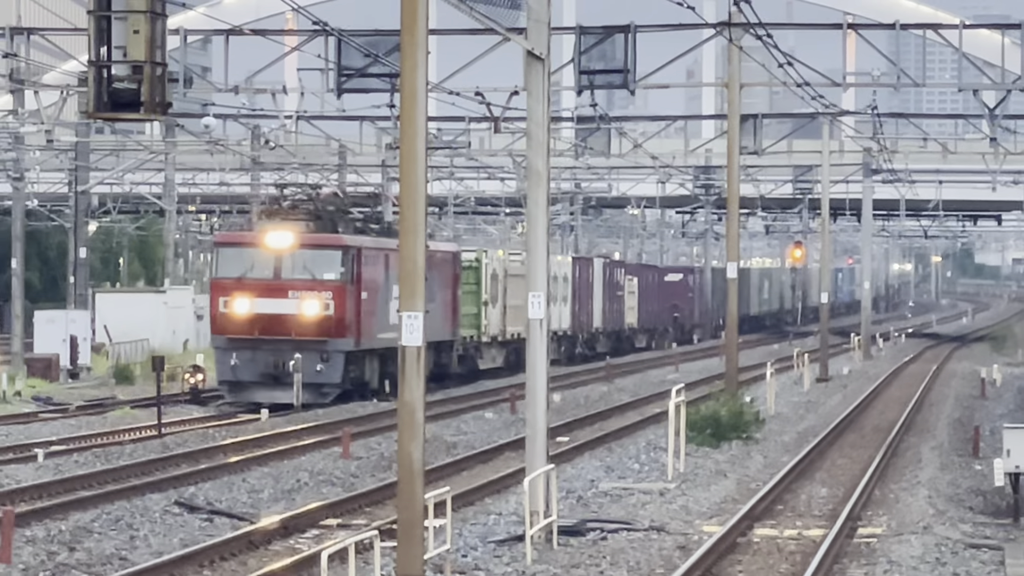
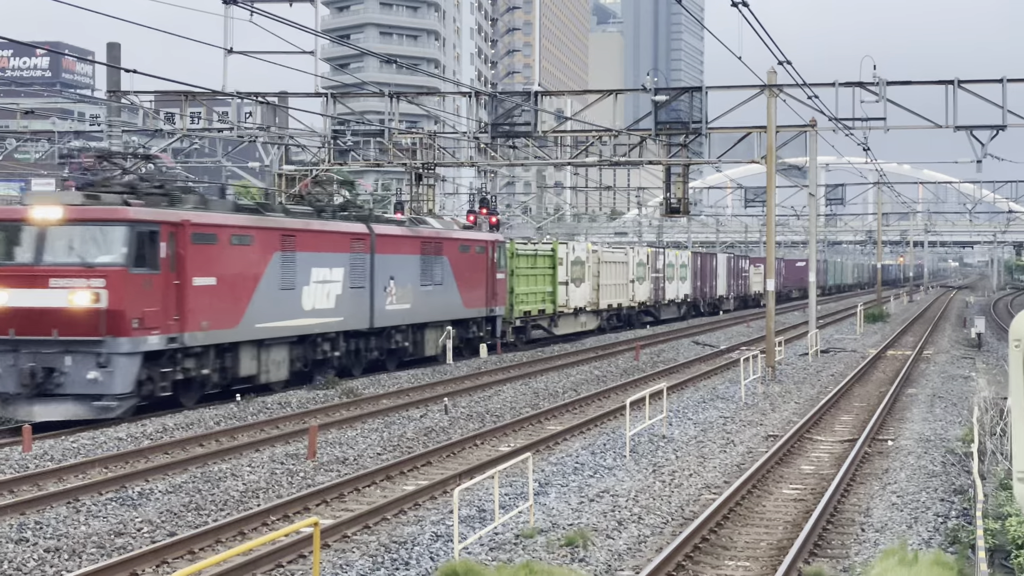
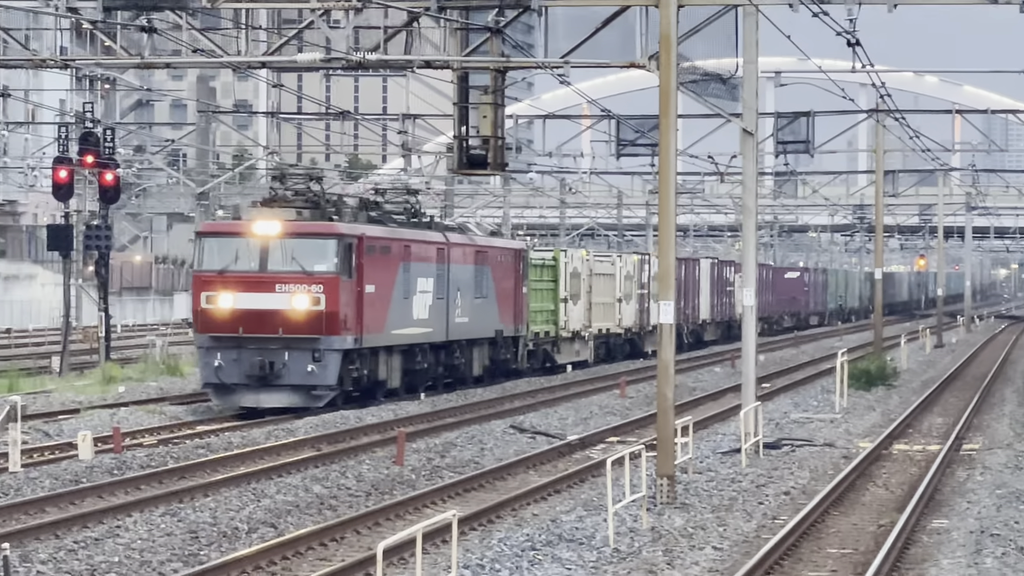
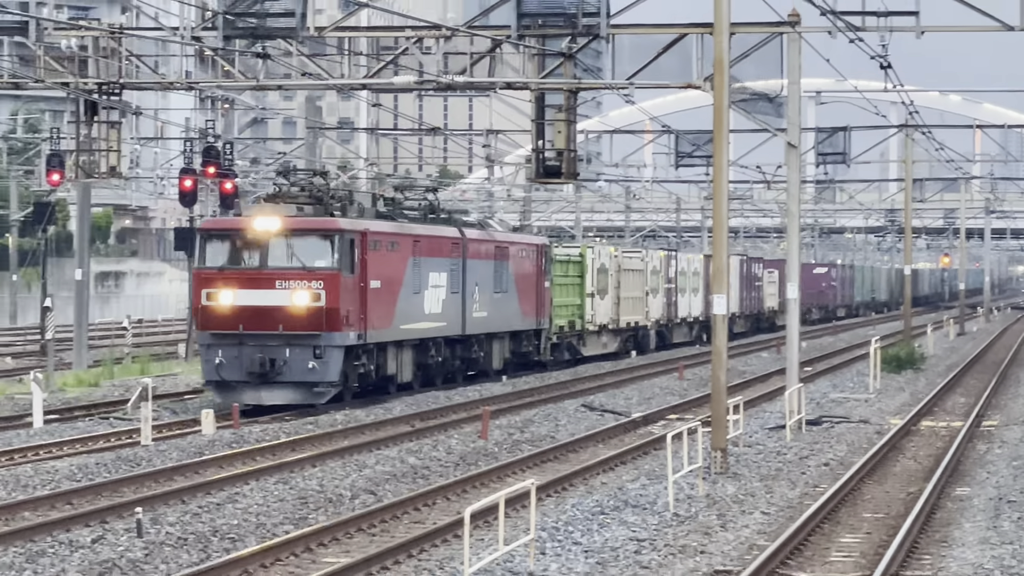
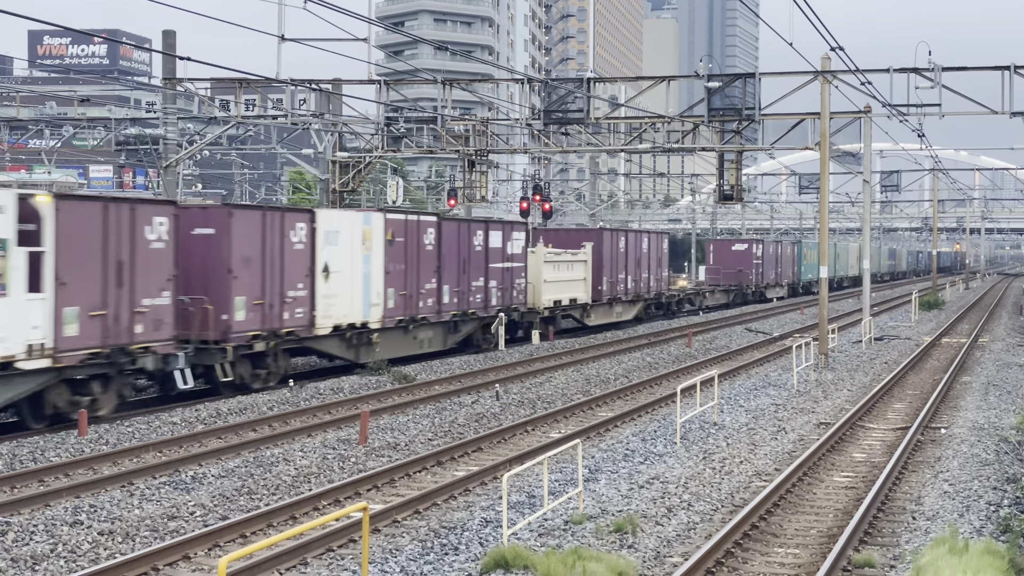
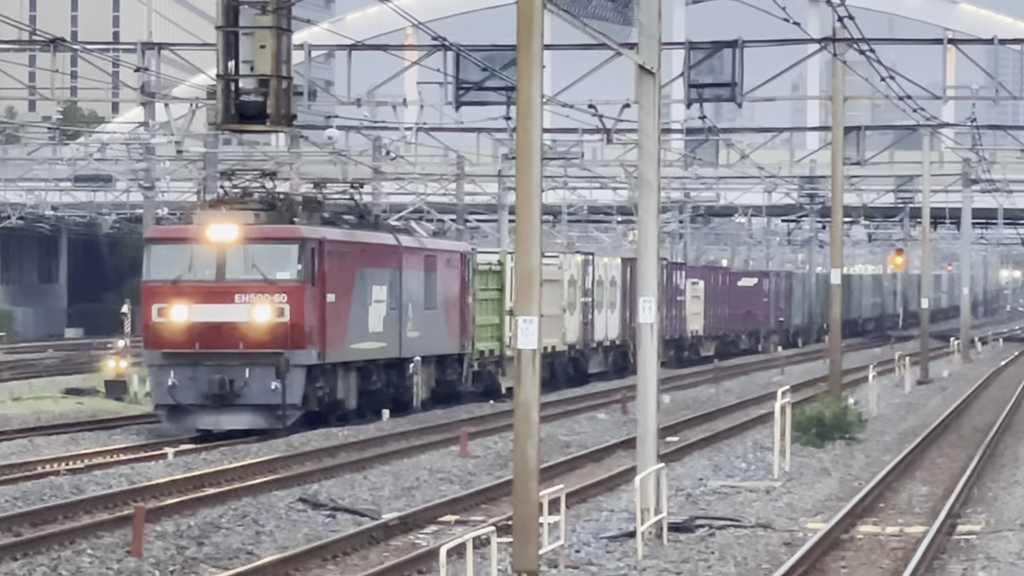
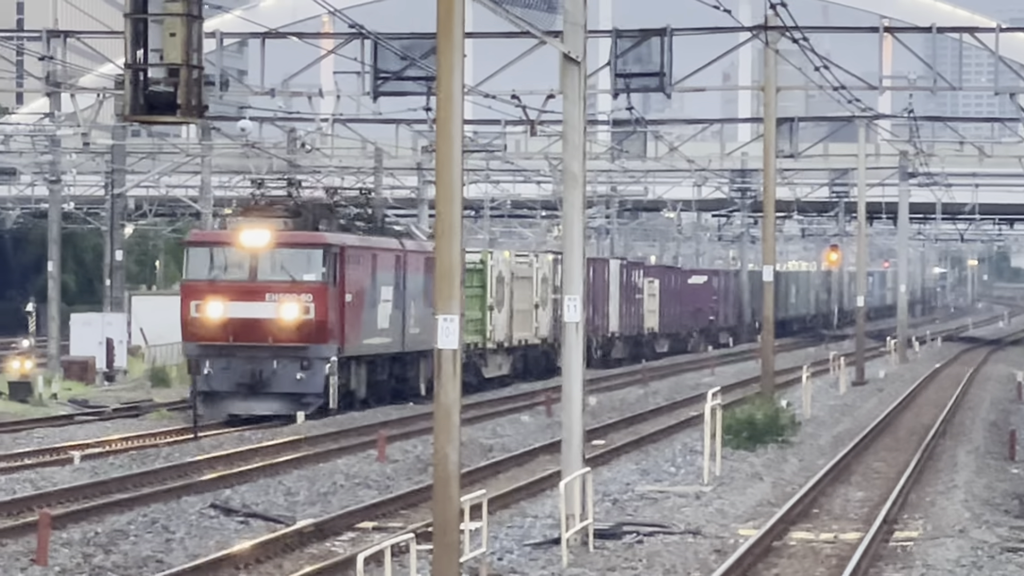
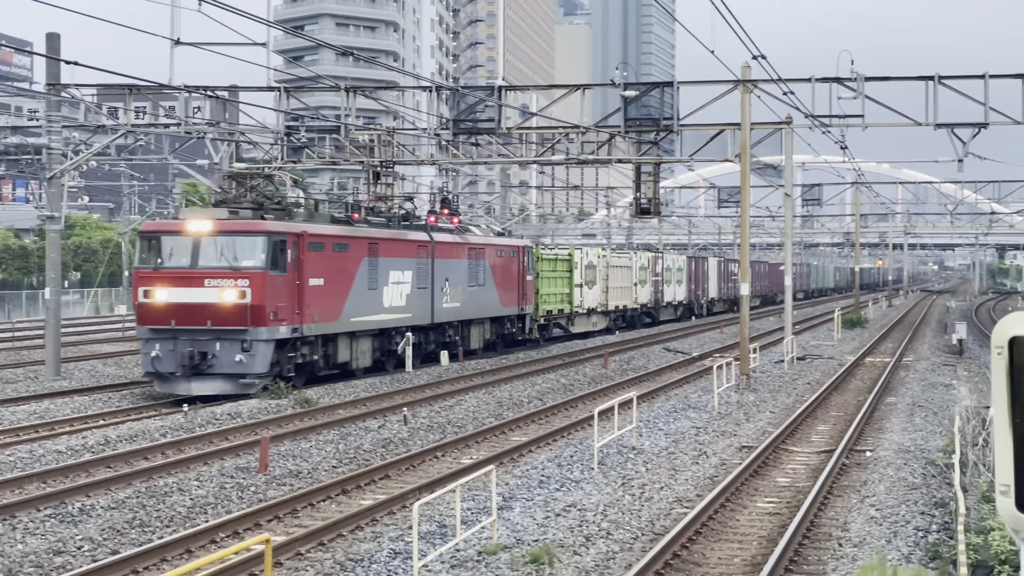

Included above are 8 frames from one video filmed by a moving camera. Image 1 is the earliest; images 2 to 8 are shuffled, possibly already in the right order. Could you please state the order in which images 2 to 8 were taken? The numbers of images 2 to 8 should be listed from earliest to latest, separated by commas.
7, 6, 3, 4, 8, 2, 5
